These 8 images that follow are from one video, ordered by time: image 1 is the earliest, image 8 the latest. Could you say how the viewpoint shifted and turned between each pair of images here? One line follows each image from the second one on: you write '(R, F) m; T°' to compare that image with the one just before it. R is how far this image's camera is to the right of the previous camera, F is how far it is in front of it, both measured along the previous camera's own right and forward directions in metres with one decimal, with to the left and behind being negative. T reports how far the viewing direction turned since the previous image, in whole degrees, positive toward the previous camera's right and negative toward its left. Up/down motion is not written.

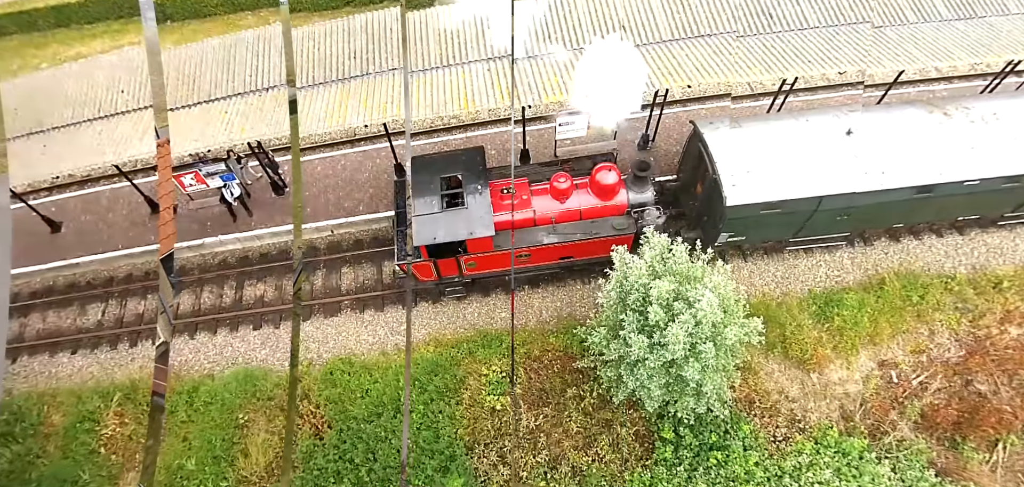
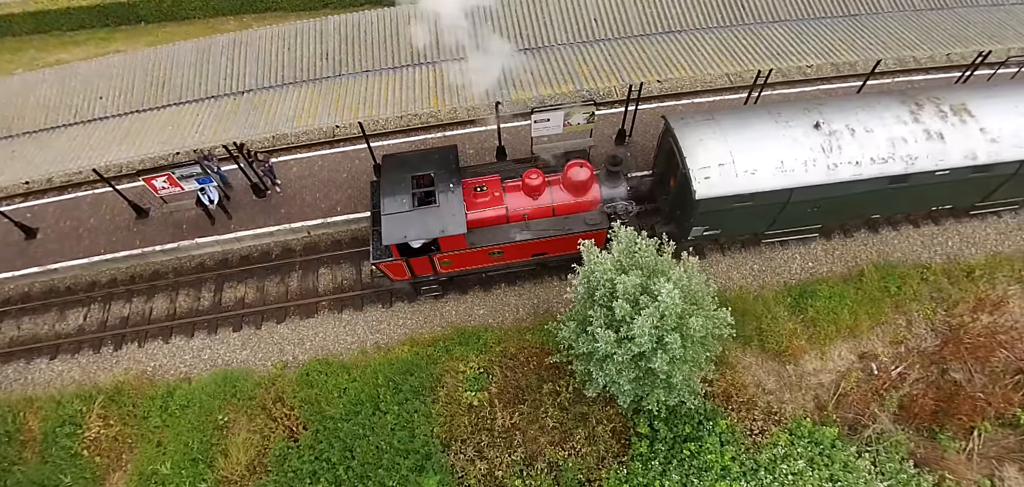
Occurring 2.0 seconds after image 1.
(+0.5, 0.0) m; 0°
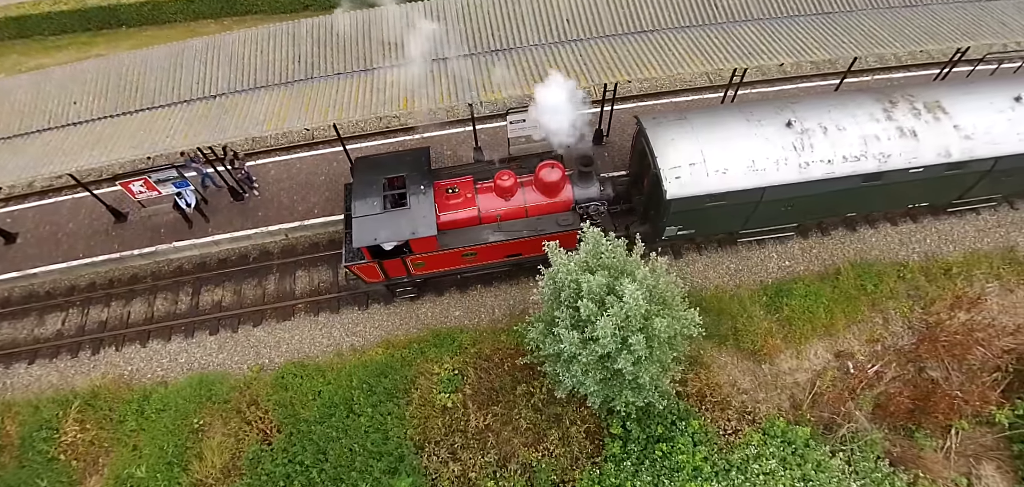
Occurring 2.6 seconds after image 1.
(+0.6, 0.0) m; 0°
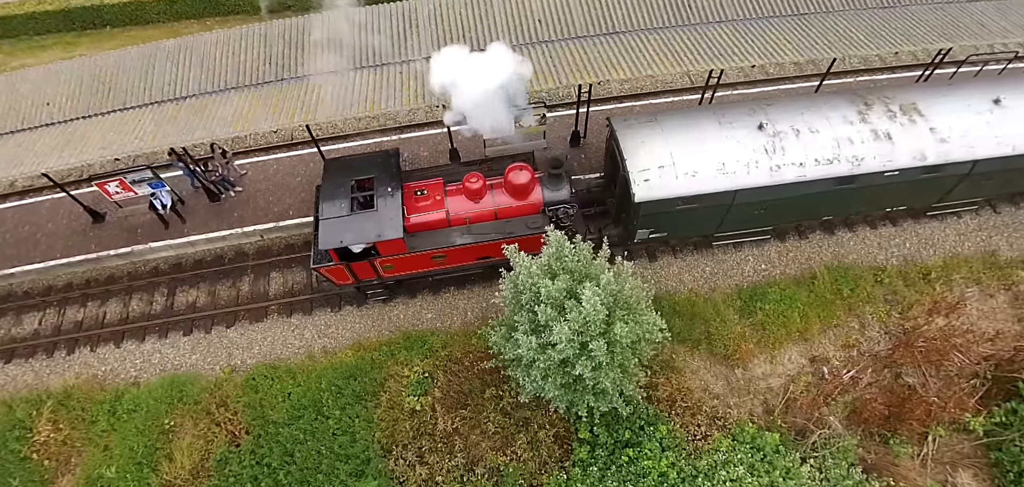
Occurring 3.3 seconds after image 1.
(+0.7, +0.1) m; 0°
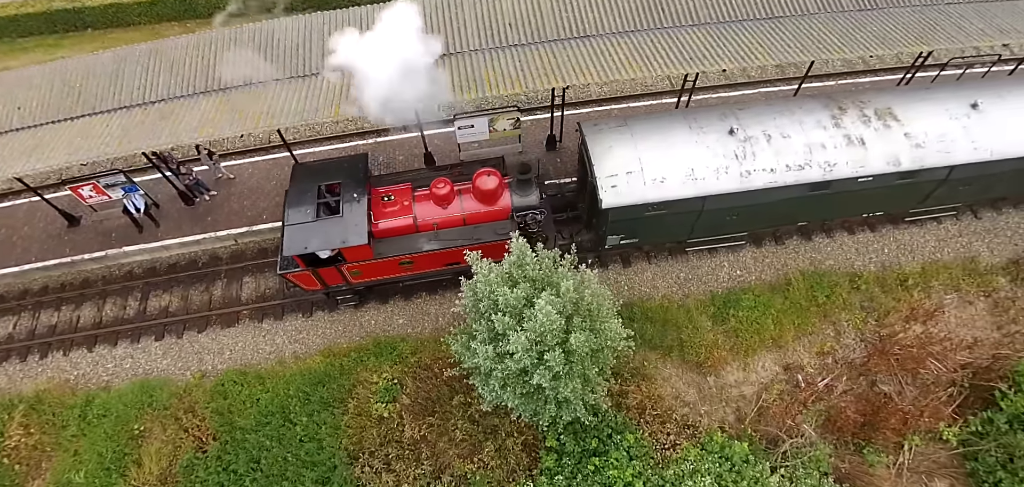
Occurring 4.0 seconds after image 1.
(+0.7, +0.1) m; 0°
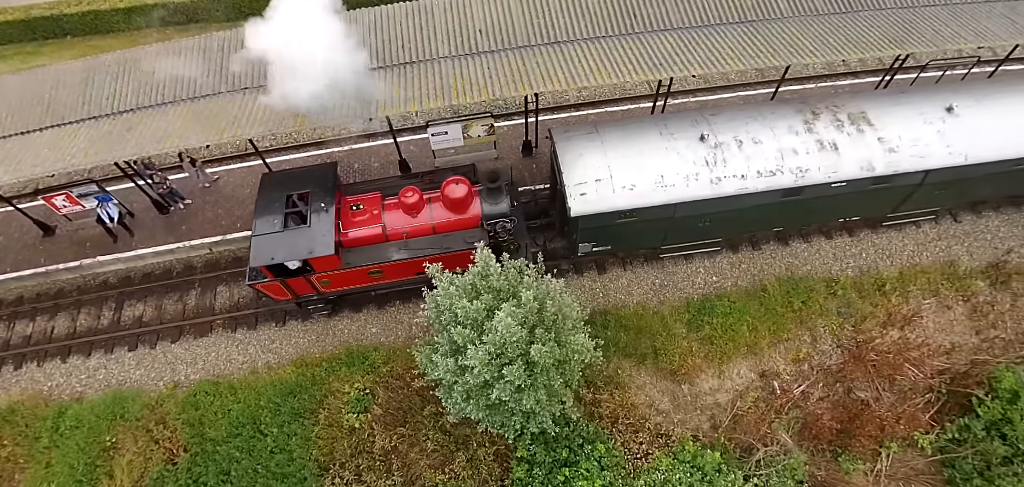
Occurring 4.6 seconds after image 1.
(+0.6, +0.1) m; 0°
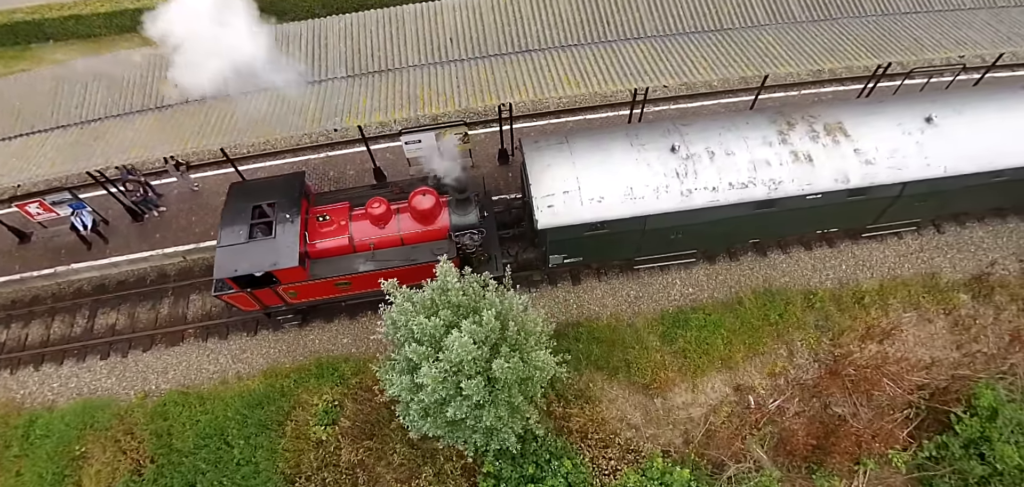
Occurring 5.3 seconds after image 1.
(+0.7, +0.1) m; 0°
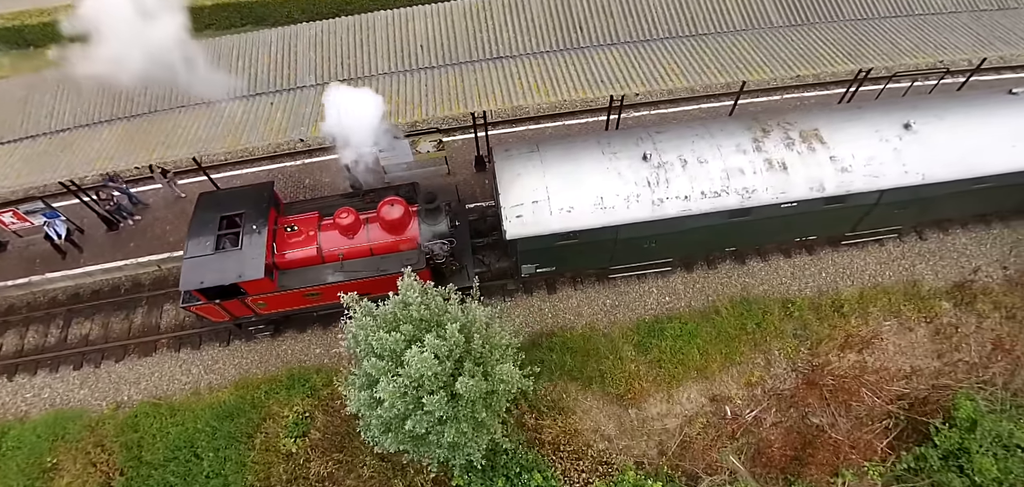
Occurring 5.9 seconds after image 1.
(+0.6, +0.1) m; 0°
